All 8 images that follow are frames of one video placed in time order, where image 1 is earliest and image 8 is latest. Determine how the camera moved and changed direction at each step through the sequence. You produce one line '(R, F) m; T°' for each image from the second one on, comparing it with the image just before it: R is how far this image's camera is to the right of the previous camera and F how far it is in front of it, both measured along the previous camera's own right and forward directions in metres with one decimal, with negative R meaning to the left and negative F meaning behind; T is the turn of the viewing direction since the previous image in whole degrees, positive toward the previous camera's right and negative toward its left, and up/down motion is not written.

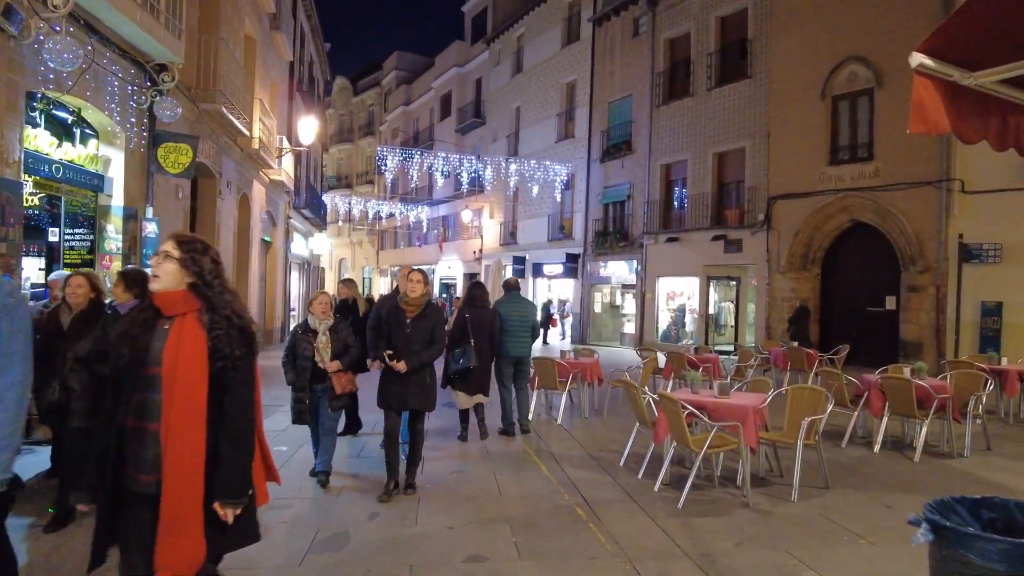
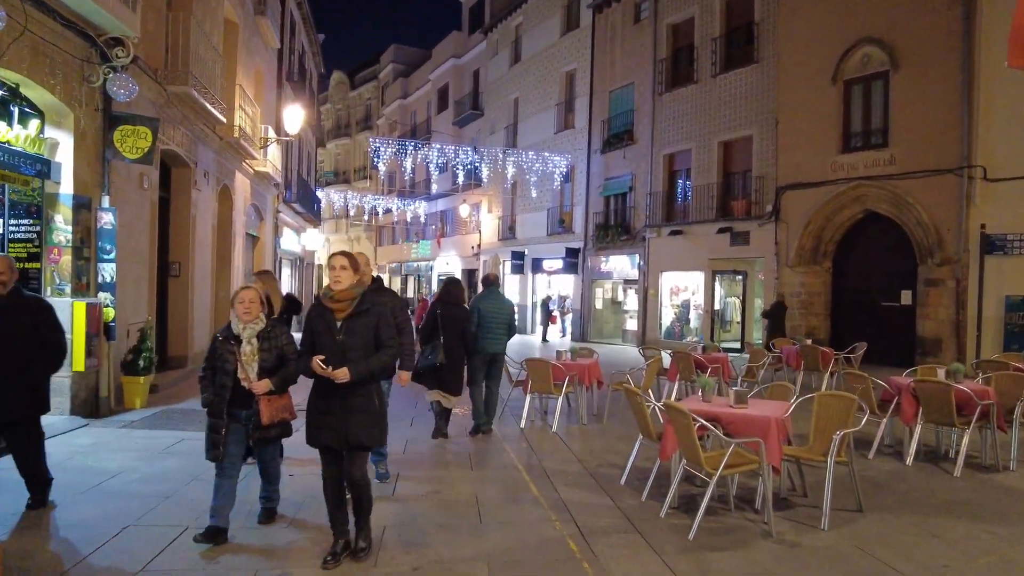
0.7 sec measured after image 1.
(+0.1, +0.7) m; 0°
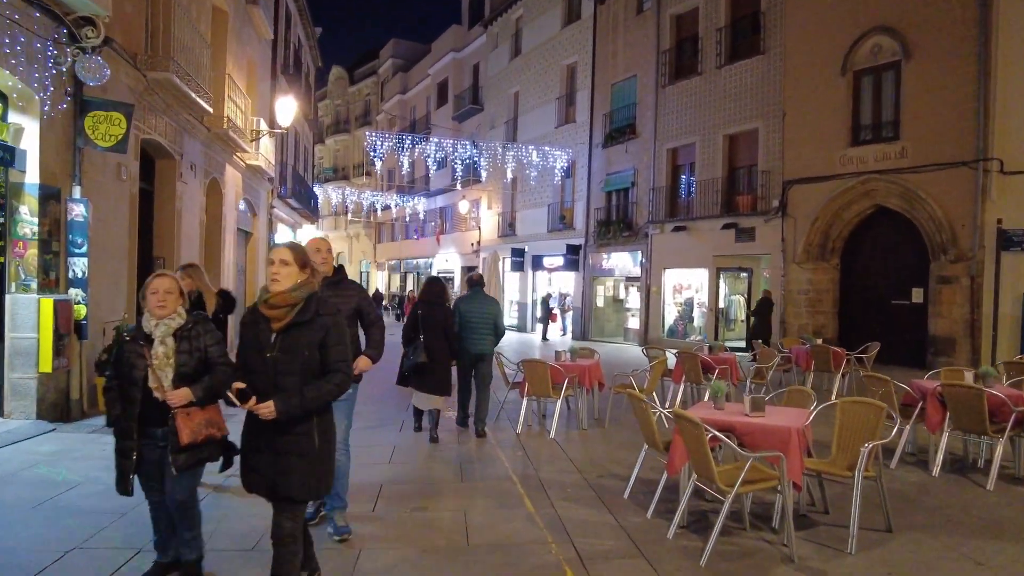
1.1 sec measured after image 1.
(+0.1, +0.4) m; 0°
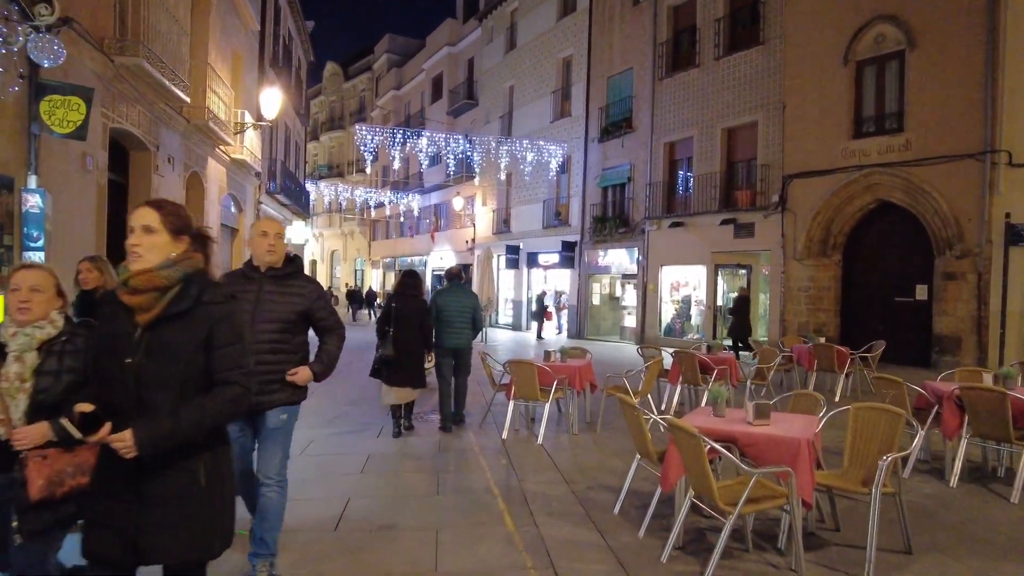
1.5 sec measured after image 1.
(+0.1, +0.4) m; 0°
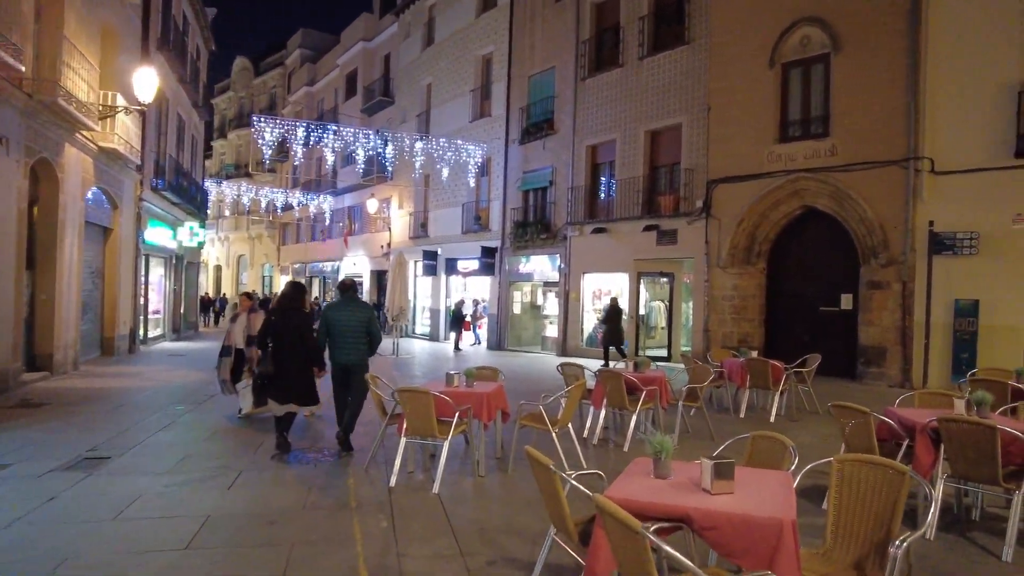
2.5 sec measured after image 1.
(+0.2, +1.1) m; +6°
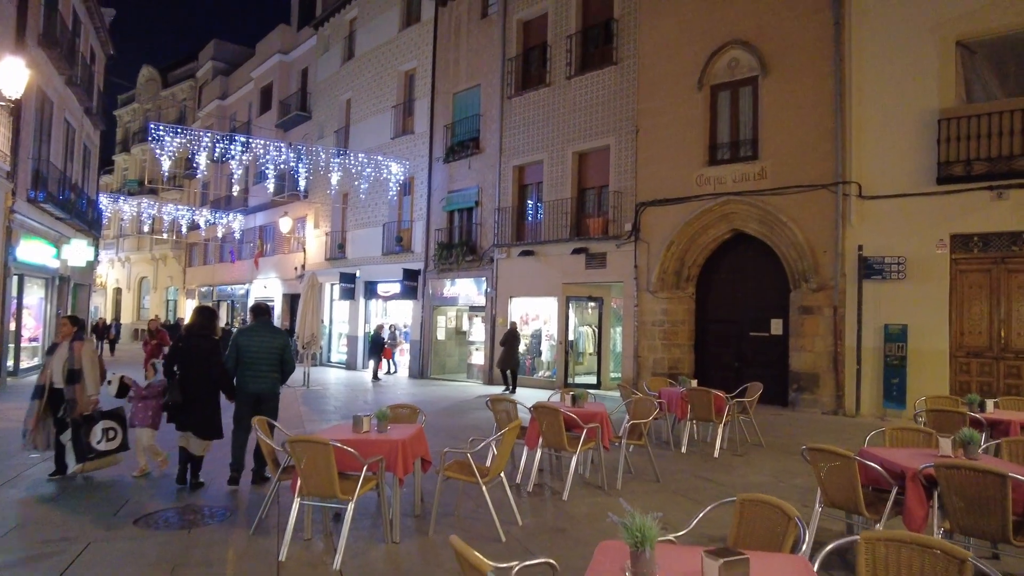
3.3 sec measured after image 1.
(0.0, +0.8) m; +7°
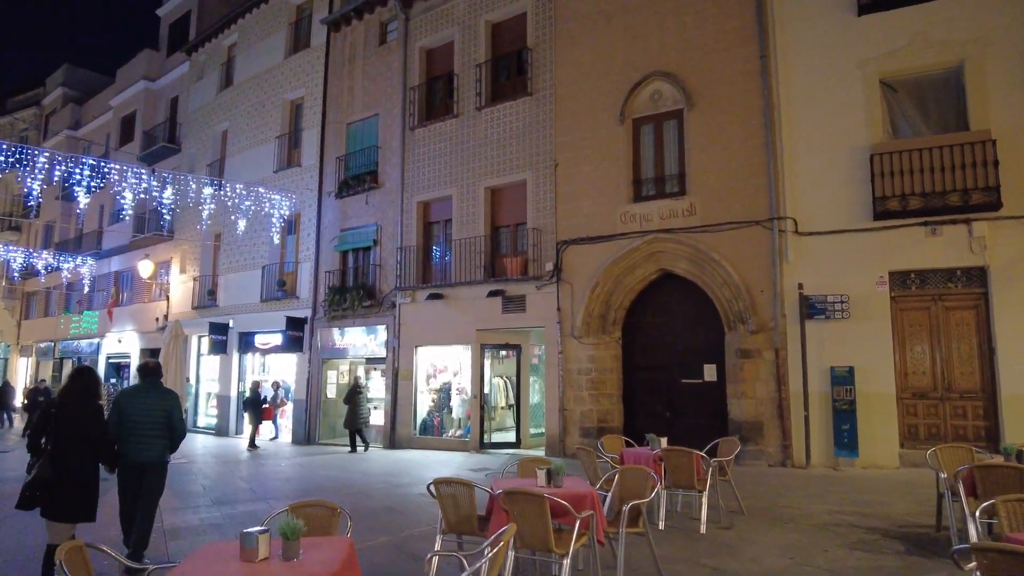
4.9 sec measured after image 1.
(-0.5, +1.6) m; +10°
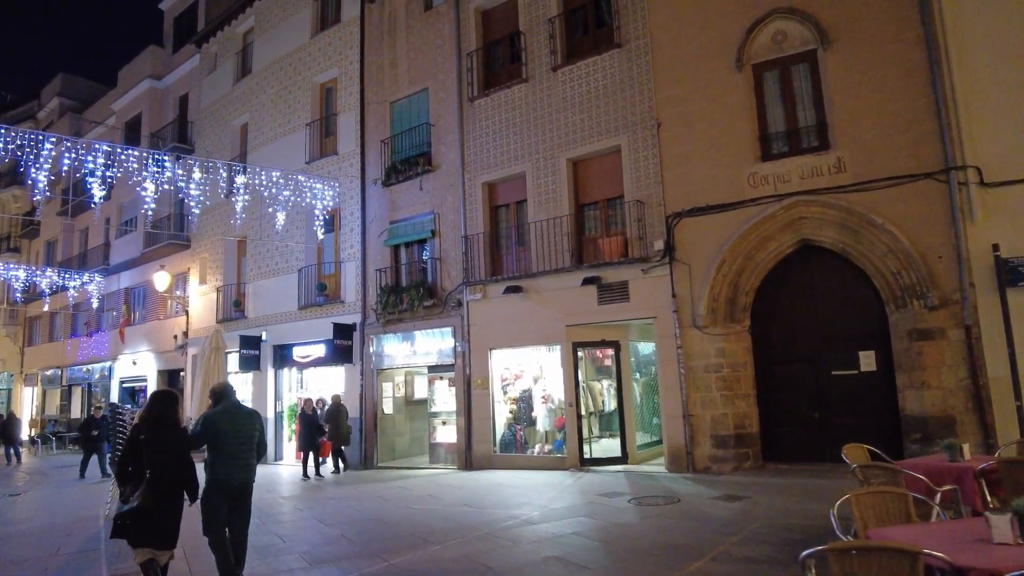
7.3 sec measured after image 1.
(-1.7, +2.0) m; 0°
